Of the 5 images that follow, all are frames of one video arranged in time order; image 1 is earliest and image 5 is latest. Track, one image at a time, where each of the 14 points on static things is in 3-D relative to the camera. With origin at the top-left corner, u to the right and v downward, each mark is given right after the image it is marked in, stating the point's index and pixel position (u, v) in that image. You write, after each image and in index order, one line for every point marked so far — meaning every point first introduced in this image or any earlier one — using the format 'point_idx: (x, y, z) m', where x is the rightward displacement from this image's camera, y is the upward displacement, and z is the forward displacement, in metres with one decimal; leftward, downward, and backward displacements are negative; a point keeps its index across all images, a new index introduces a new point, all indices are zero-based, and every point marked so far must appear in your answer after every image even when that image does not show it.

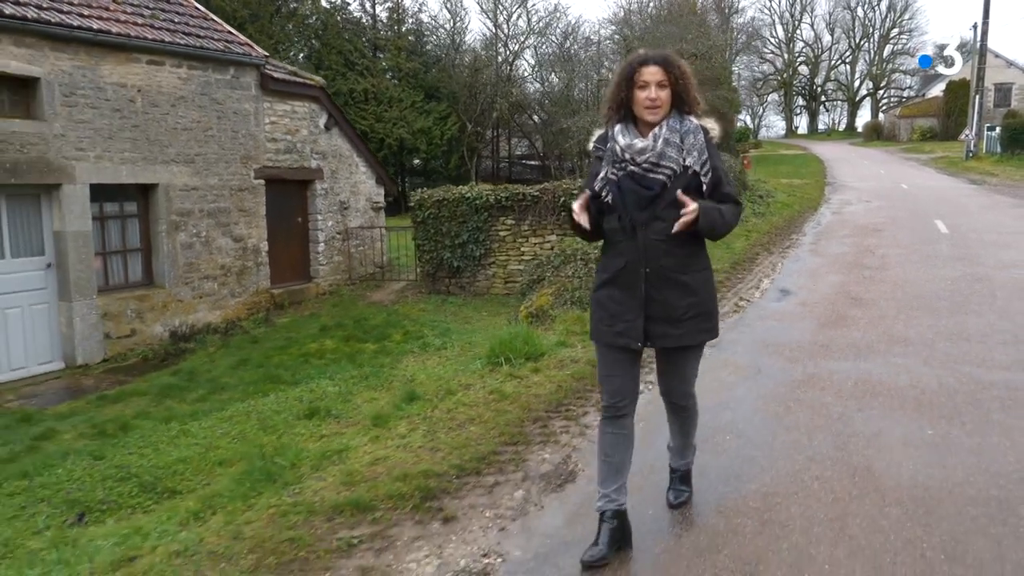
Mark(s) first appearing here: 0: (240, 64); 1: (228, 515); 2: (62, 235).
0: (-4.1, +3.4, +11.3) m
1: (-1.4, -1.1, +3.8) m
2: (-5.6, +0.7, +9.3) m
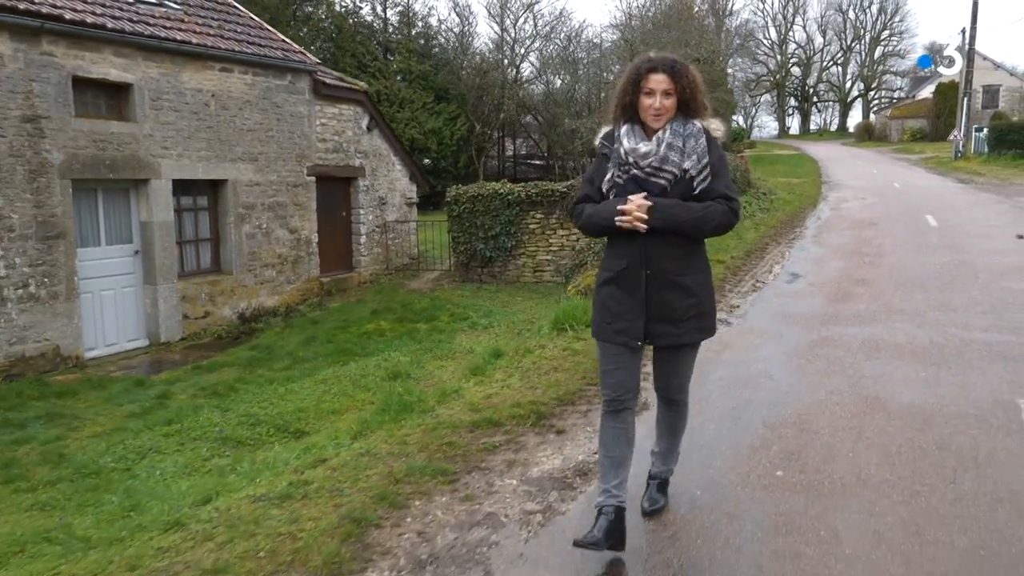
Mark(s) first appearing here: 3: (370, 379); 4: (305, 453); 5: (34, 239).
0: (-3.6, +3.6, +12.4) m
1: (-0.8, -0.9, +4.9) m
2: (-5.0, +0.9, +10.4) m
3: (-1.5, -0.9, +7.8) m
4: (-1.4, -1.1, +5.0) m
5: (-5.6, +0.6, +8.9) m
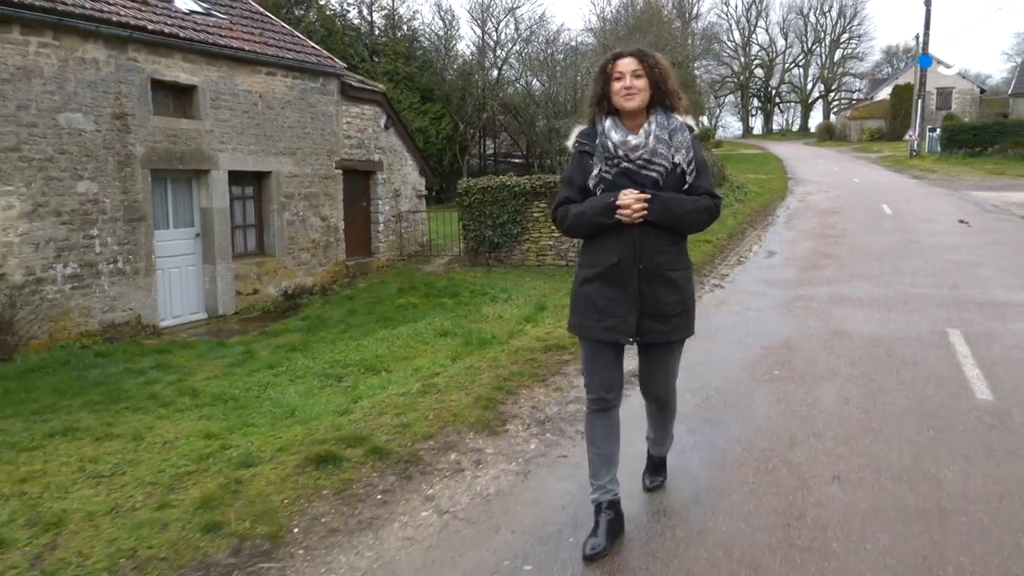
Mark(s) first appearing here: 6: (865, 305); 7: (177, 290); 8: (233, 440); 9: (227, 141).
0: (-3.4, +3.9, +13.8) m
1: (-0.3, -0.6, +6.5) m
2: (-4.7, +1.2, +11.7) m
3: (-1.1, -0.6, +9.3) m
4: (-0.8, -0.7, +6.5) m
5: (-5.3, +0.9, +10.2) m
6: (+3.7, -0.2, +7.9) m
7: (-5.1, 0.0, +11.5) m
8: (-1.9, -1.0, +5.1) m
9: (-4.5, +2.3, +11.9) m
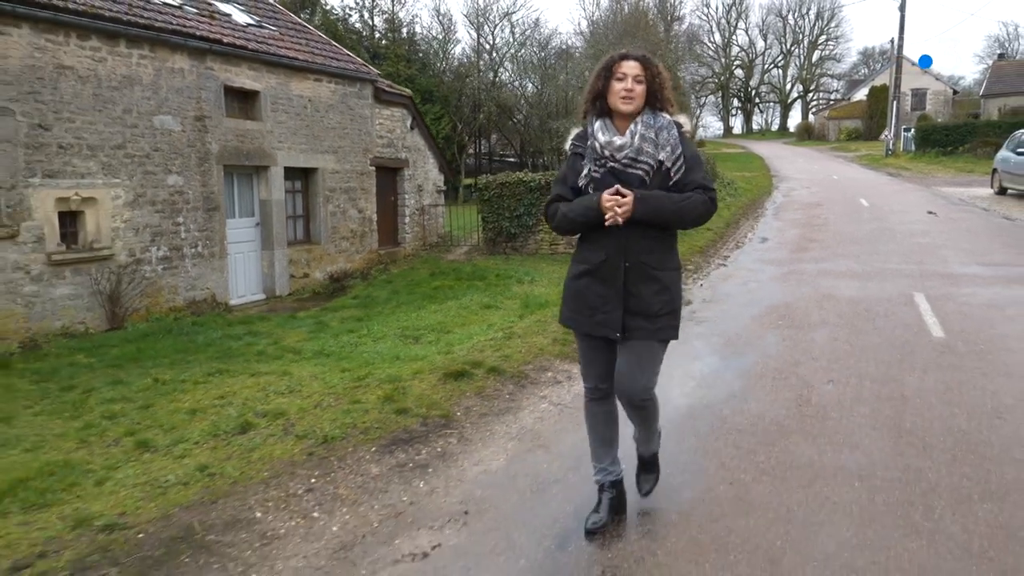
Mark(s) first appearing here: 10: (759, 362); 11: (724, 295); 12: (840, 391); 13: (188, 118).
0: (-3.0, +4.2, +15.3) m
1: (+0.3, -0.3, +8.0) m
2: (-4.3, +1.5, +13.2) m
3: (-0.6, -0.3, +10.9) m
4: (-0.2, -0.4, +8.0) m
5: (-4.8, +1.2, +11.6) m
6: (+4.2, +0.1, +9.5) m
7: (-4.6, +0.3, +12.9) m
8: (-1.3, -0.7, +6.6) m
9: (-4.0, +2.6, +13.3) m
10: (+2.0, -0.6, +6.2) m
11: (+2.5, -0.1, +8.8) m
12: (+2.3, -0.7, +5.3) m
13: (-4.9, +2.6, +11.3) m
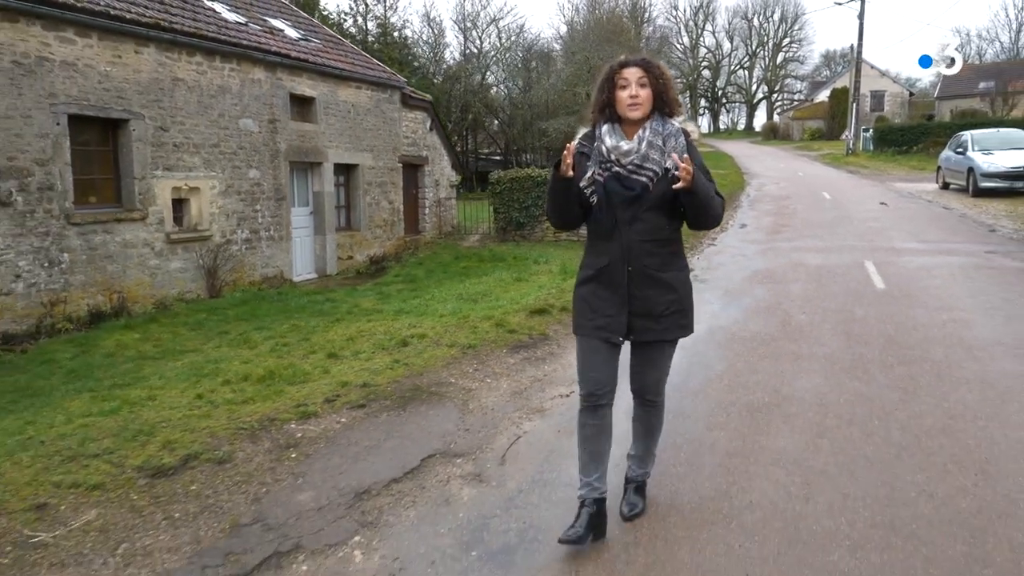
0: (-2.7, +4.6, +17.4) m
1: (+0.9, +0.1, +10.3) m
2: (-3.9, +1.9, +15.2) m
3: (-0.1, +0.1, +13.1) m
4: (+0.4, 0.0, +10.3) m
5: (-4.3, +1.6, +13.7) m
6: (+4.8, +0.6, +11.9) m
7: (-4.2, +0.7, +15.0) m
8: (-0.6, -0.3, +8.8) m
9: (-3.6, +3.0, +15.4) m
10: (+2.7, -0.2, +8.5) m
11: (+3.1, +0.3, +11.2) m
12: (+3.1, -0.3, +7.7) m
13: (-4.4, +3.0, +13.4) m
